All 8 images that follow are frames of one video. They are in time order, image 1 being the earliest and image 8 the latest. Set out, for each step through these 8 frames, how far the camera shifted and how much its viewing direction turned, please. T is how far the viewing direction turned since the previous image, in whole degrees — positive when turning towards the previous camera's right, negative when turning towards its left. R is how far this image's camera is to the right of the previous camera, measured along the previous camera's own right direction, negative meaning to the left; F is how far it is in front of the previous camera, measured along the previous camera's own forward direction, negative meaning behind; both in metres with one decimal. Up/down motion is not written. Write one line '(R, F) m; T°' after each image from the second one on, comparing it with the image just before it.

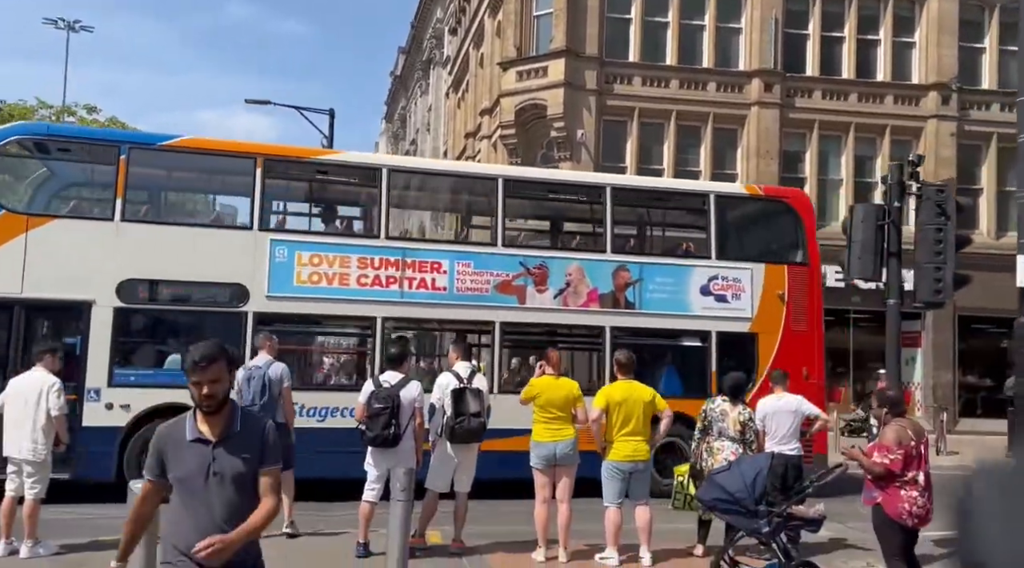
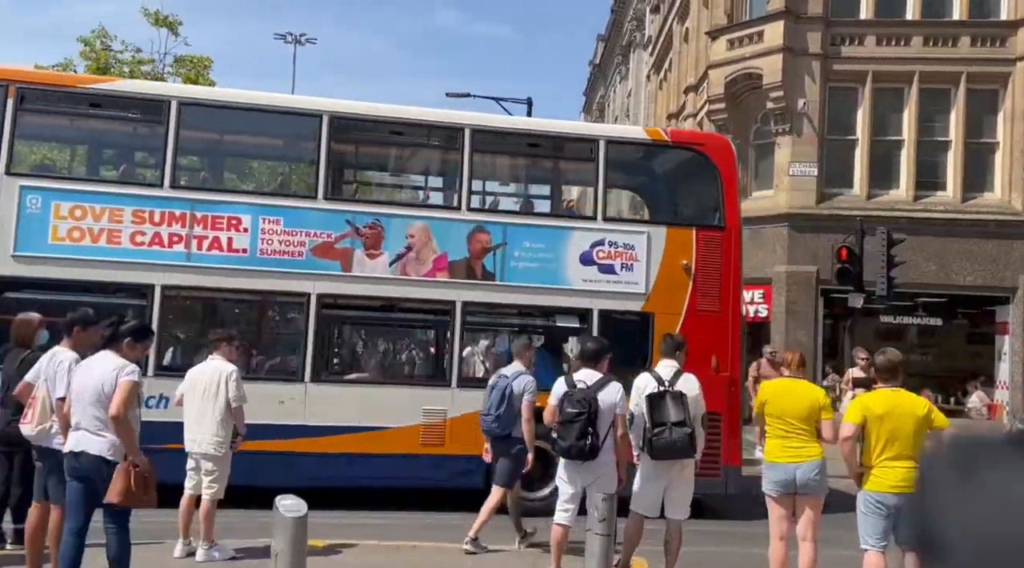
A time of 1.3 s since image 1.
(-0.1, +1.2) m; -11°
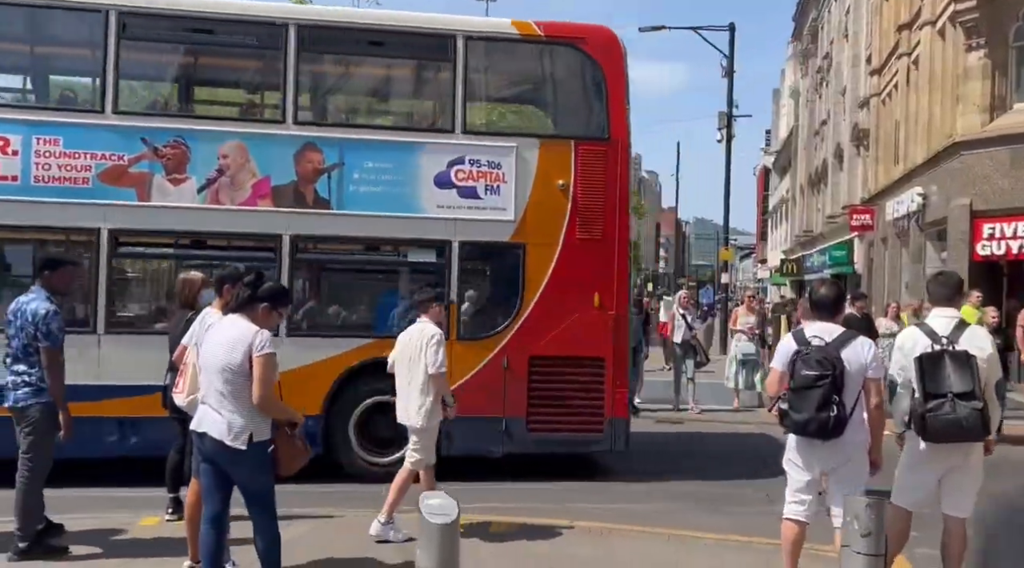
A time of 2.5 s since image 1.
(0.0, +1.4) m; -12°
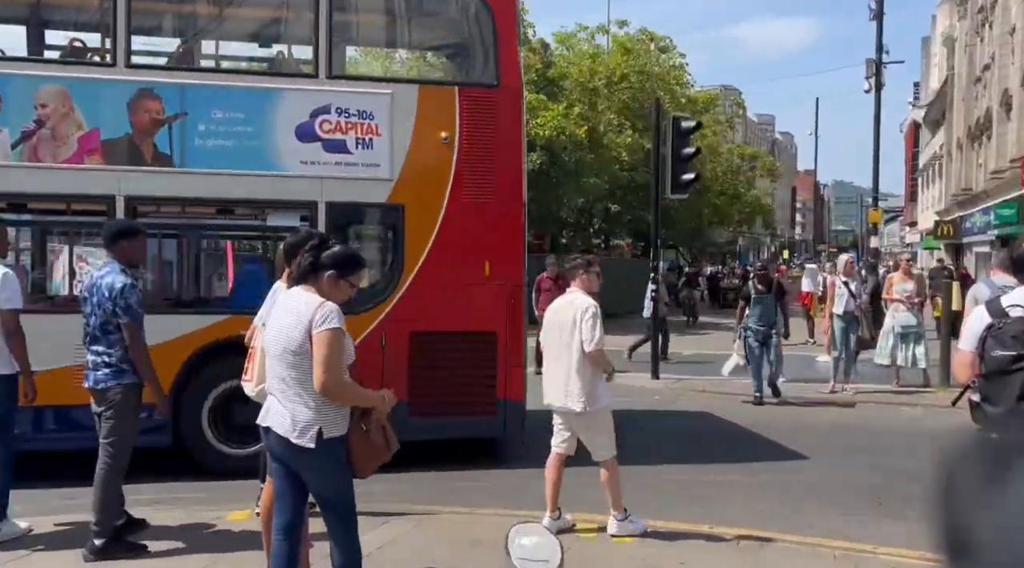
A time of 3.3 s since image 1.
(0.0, +1.1) m; -7°
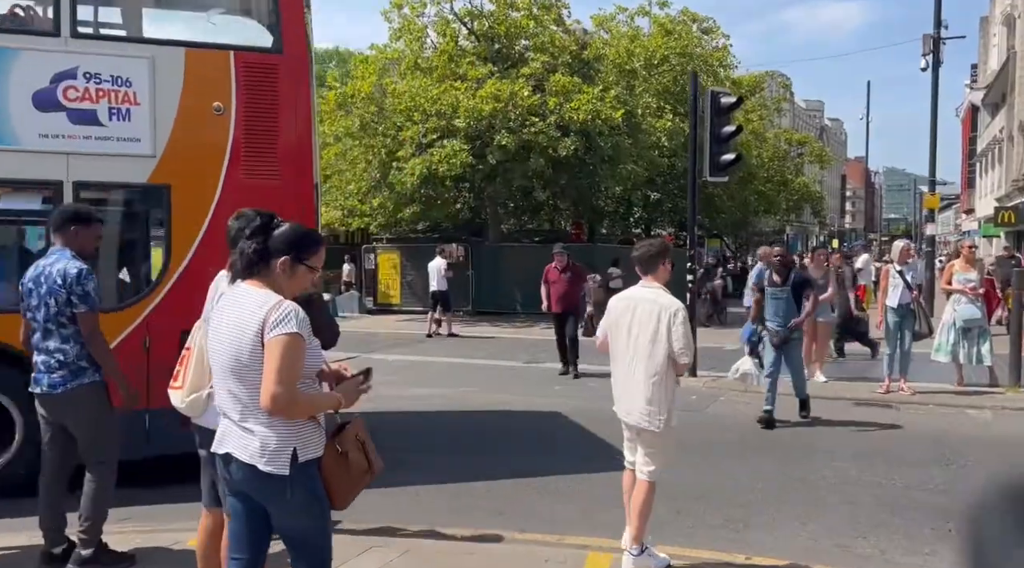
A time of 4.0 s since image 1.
(+0.2, +0.9) m; -3°
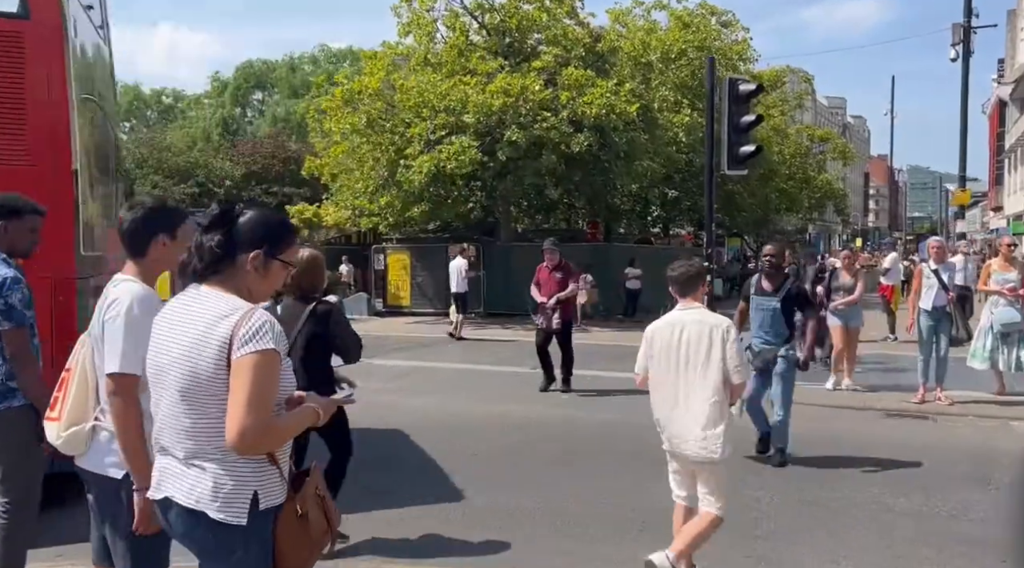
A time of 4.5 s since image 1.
(+0.2, +0.7) m; -1°
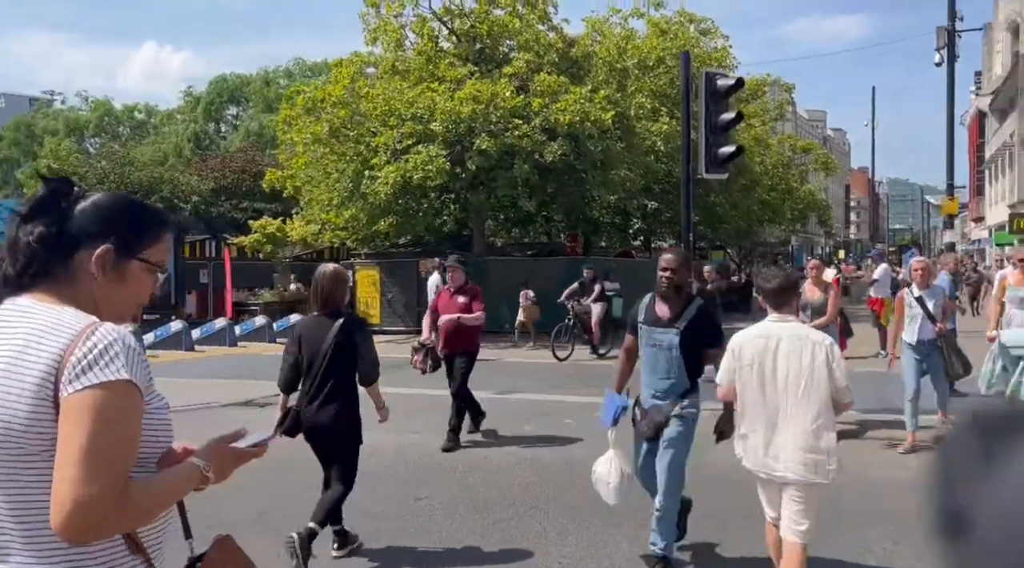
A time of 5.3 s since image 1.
(+0.2, +0.9) m; +1°
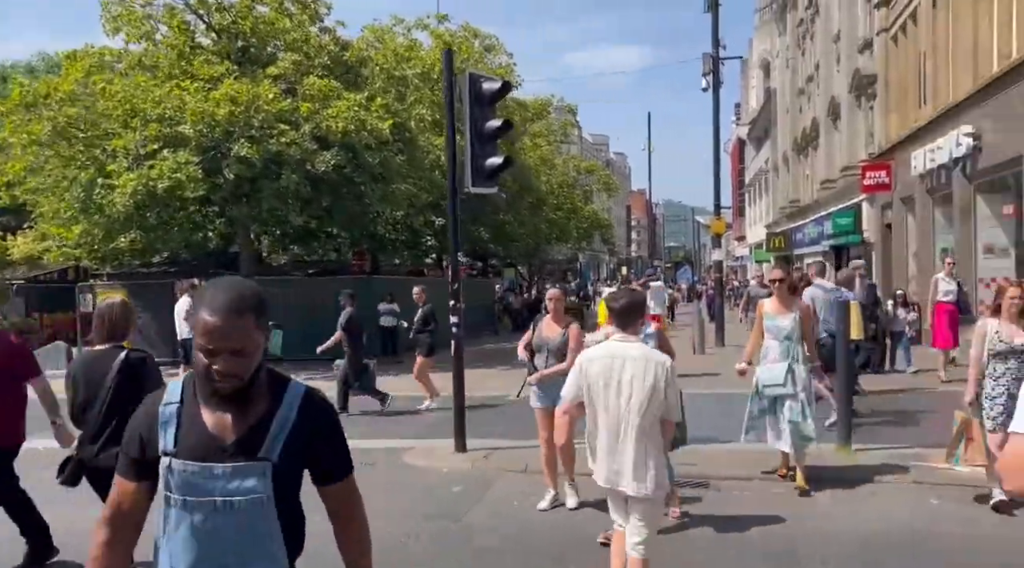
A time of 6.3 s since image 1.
(+0.4, +1.6) m; +12°
